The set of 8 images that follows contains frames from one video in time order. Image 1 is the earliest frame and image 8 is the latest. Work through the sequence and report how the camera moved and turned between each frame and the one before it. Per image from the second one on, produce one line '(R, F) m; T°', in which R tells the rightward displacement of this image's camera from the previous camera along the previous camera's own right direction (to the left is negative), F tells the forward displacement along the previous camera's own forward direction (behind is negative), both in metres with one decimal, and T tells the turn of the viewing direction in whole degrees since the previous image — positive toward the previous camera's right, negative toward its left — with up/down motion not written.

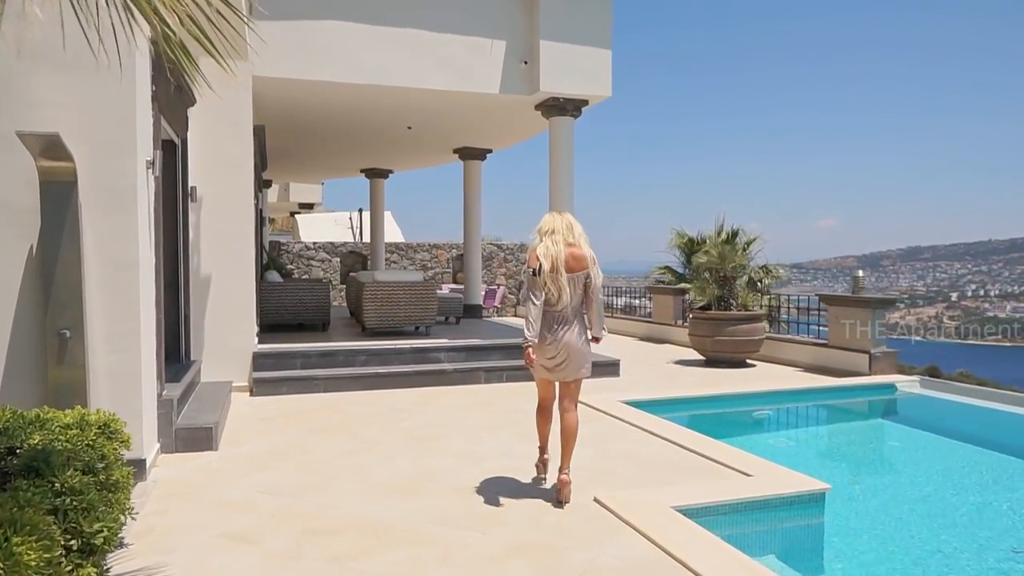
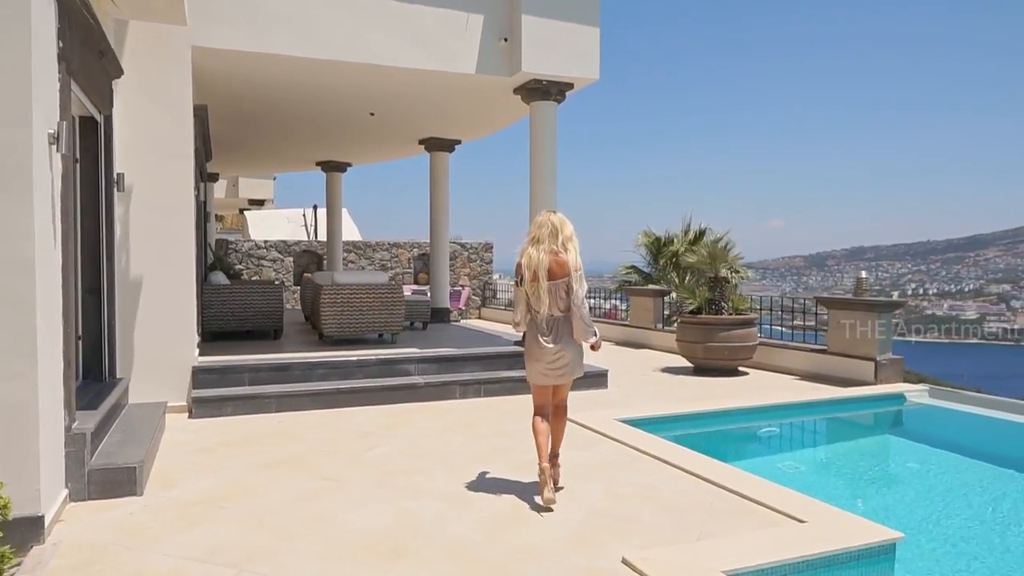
(-0.2, +0.7) m; +4°
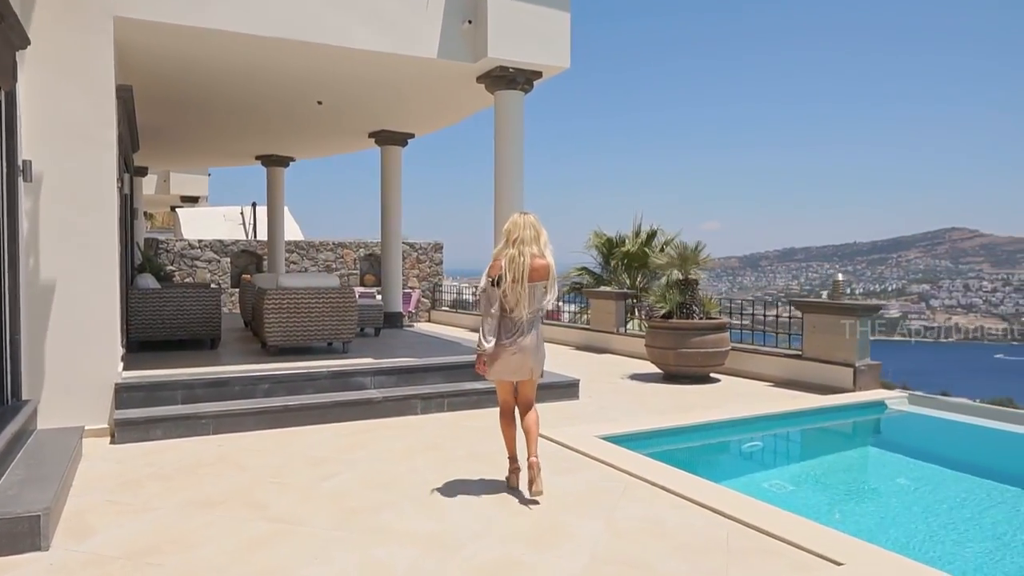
(-0.2, +0.5) m; +5°
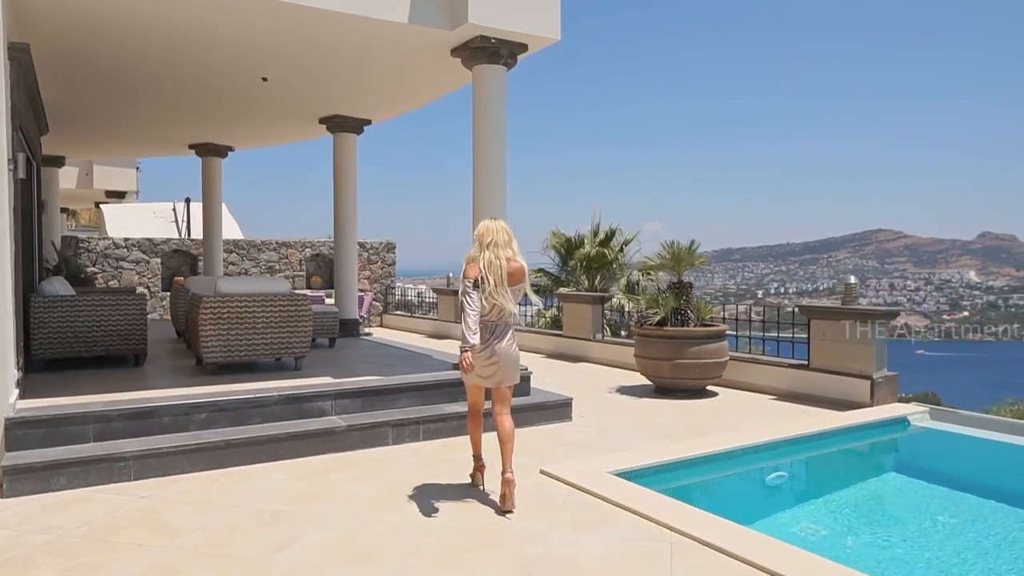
(-0.3, +0.8) m; +4°
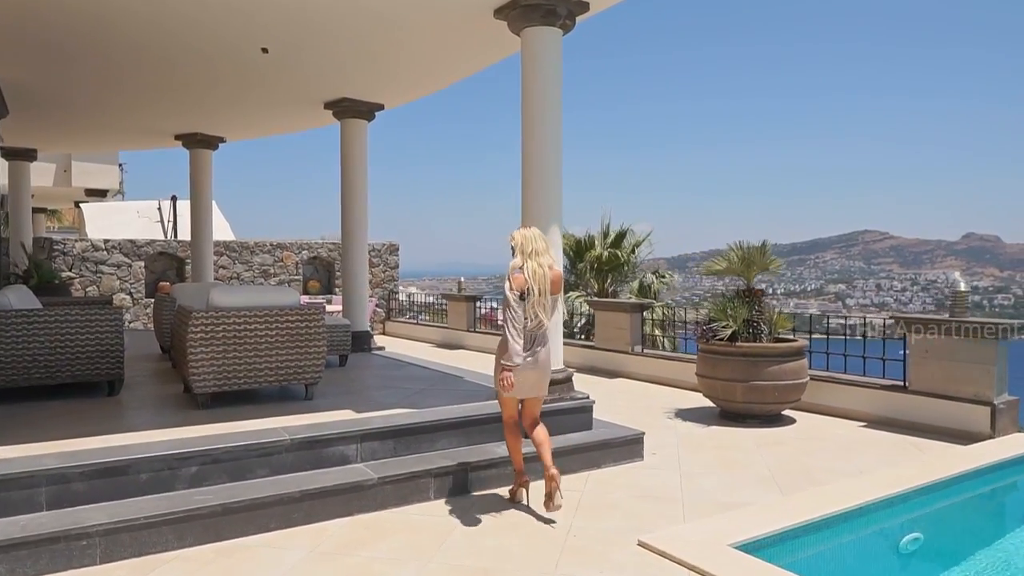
(-0.4, +1.0) m; +1°
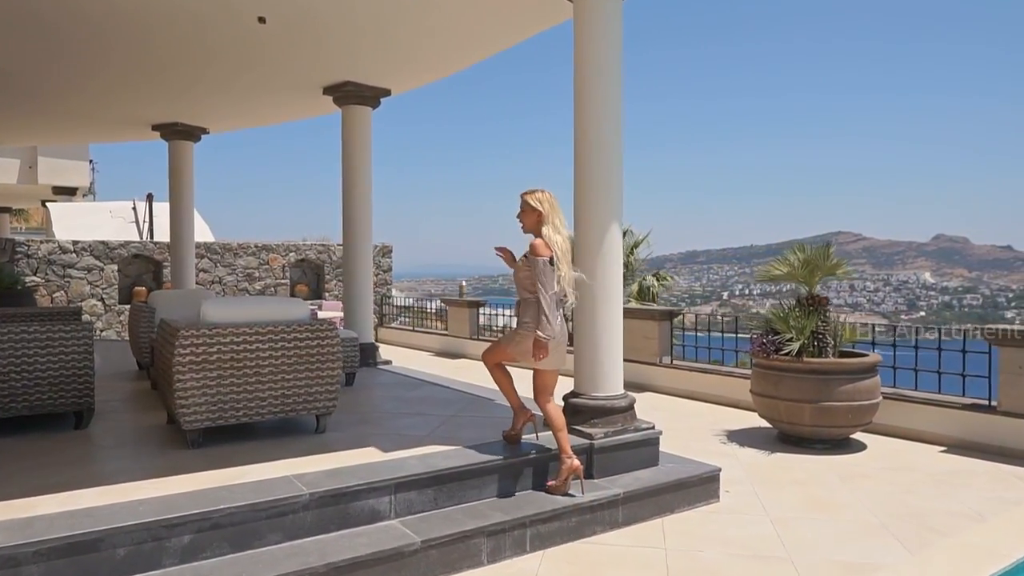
(-0.4, +0.7) m; +2°
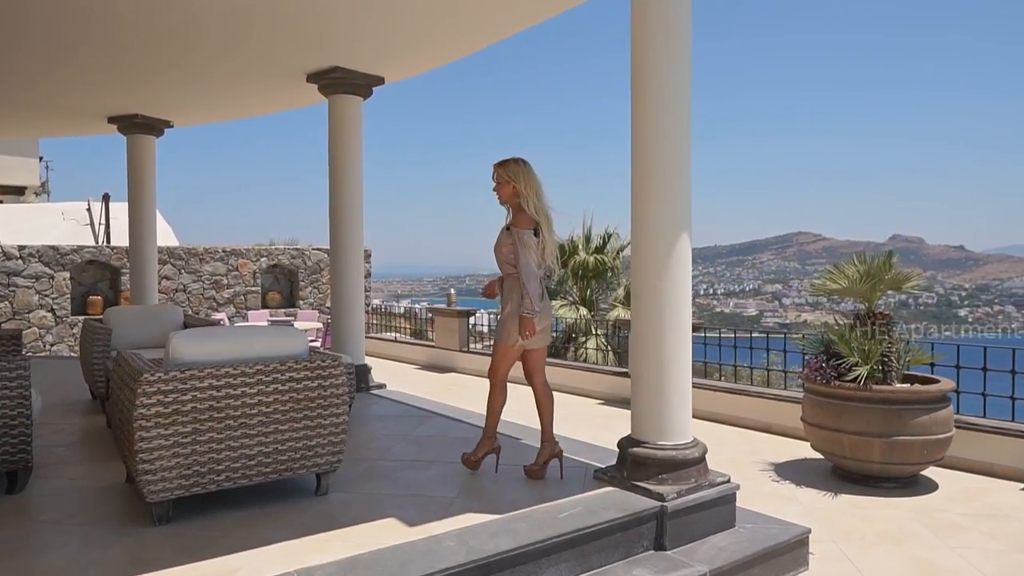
(-0.3, +0.7) m; +3°
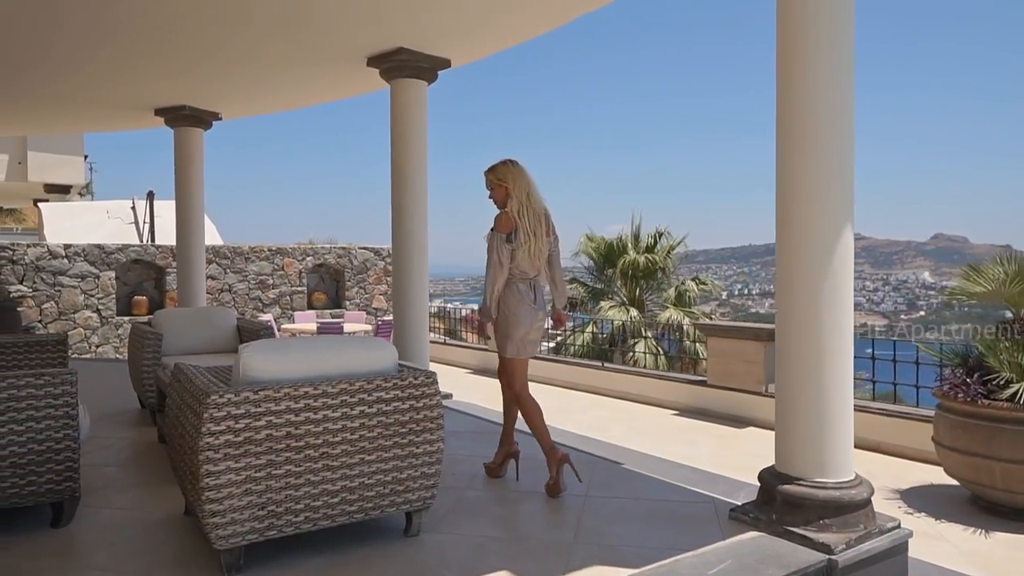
(-0.3, +0.5) m; -3°
